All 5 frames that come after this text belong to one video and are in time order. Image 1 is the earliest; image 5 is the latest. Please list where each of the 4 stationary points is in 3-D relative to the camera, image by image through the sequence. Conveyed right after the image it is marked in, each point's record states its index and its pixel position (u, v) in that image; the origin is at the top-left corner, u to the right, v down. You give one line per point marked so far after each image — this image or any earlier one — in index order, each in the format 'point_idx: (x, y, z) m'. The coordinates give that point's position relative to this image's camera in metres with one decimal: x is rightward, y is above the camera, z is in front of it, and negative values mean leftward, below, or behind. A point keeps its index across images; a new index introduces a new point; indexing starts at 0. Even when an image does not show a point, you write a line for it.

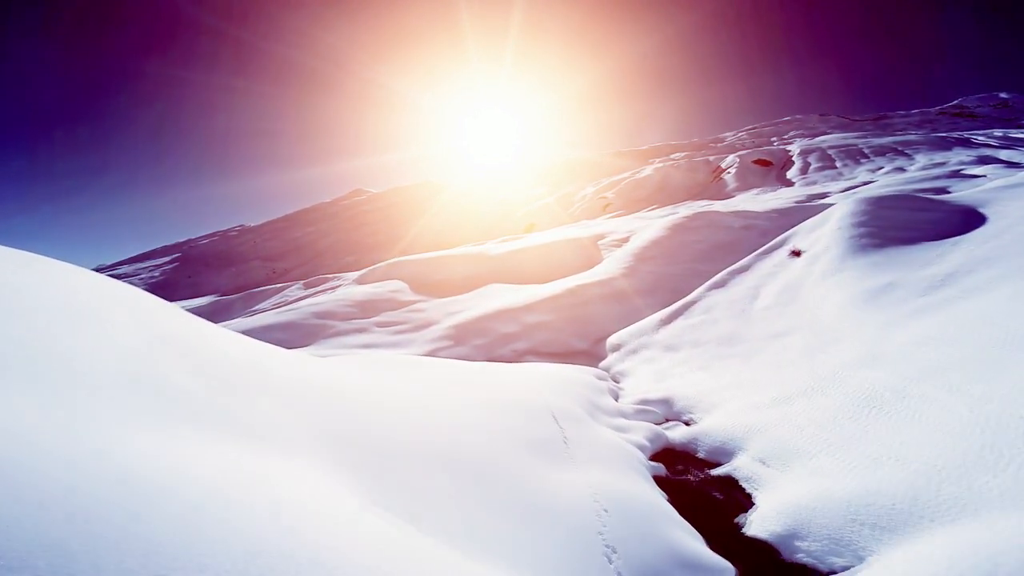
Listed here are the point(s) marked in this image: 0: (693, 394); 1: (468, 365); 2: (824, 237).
0: (+5.4, -3.1, +13.4) m
1: (-1.5, -2.5, +15.0) m
2: (+13.0, +2.1, +19.2) m
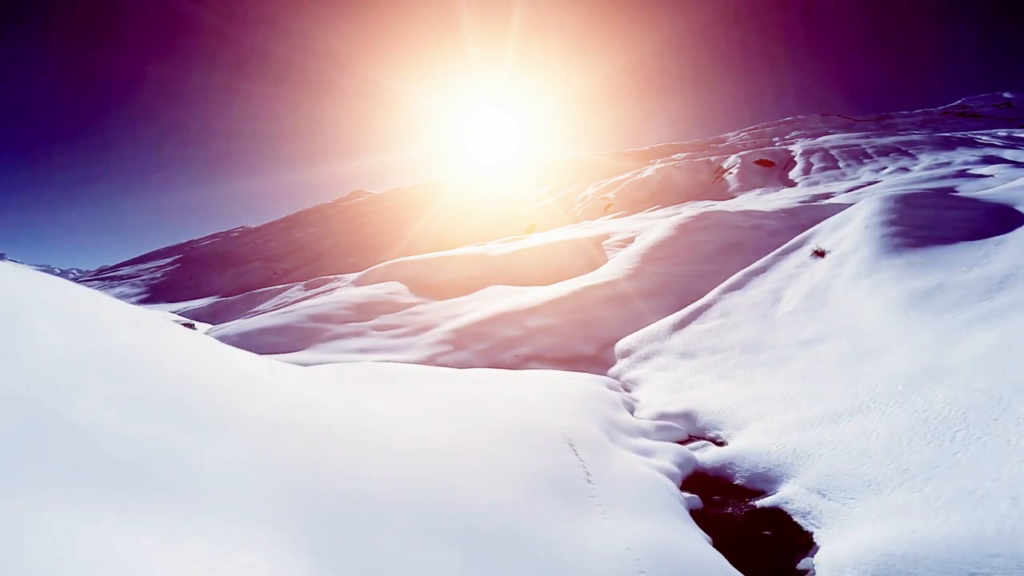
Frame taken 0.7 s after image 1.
0: (+5.5, -3.1, +12.2) m
1: (-1.3, -2.6, +13.8) m
2: (+13.2, +2.0, +18.0) m
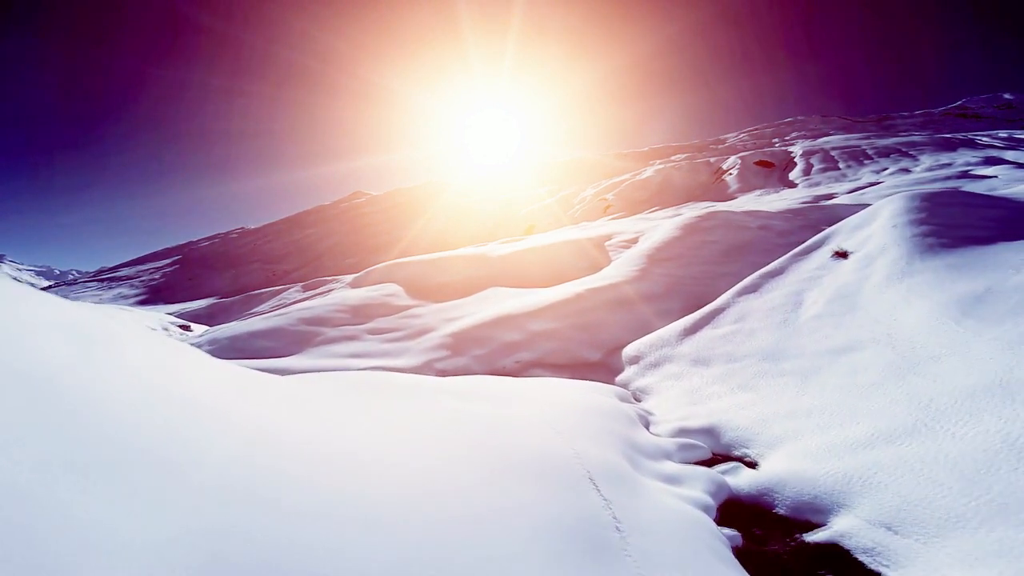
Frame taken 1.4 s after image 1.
0: (+5.6, -3.2, +11.1) m
1: (-1.2, -2.7, +12.6) m
2: (+13.3, +1.9, +16.9) m
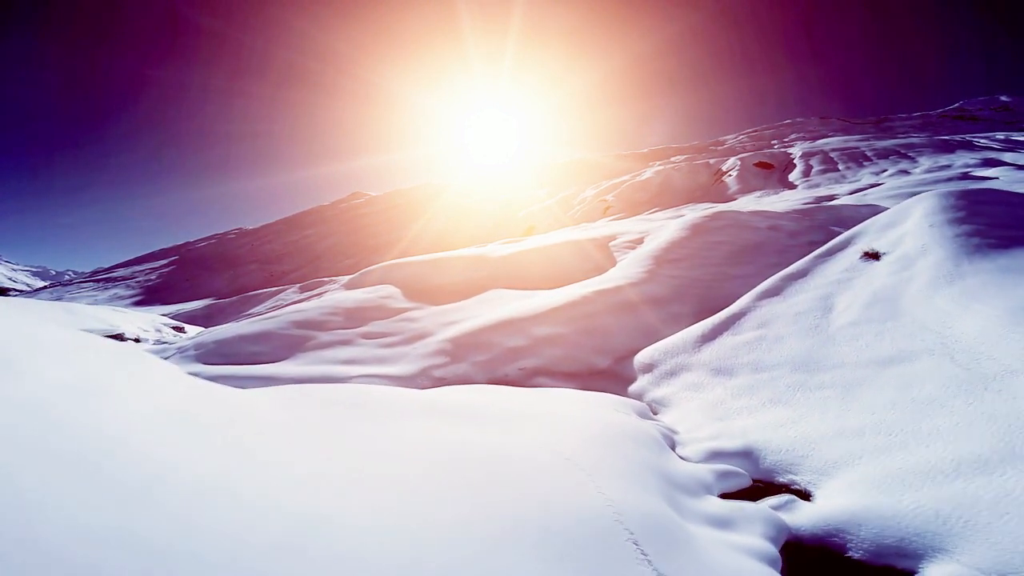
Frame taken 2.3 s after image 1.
0: (+5.8, -3.3, +9.8) m
1: (-1.0, -2.8, +11.3) m
2: (+13.4, +1.8, +15.6) m
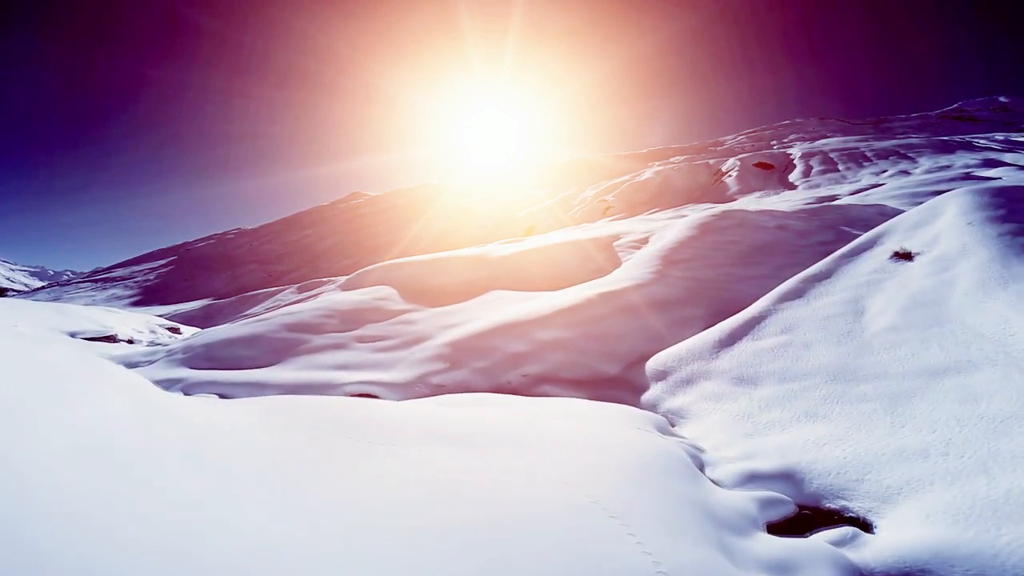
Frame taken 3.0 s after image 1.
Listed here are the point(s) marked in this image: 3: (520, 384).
0: (+6.0, -3.4, +8.6) m
1: (-0.9, -2.8, +10.1) m
2: (+13.6, +1.7, +14.5) m
3: (+0.3, -4.0, +19.3) m
